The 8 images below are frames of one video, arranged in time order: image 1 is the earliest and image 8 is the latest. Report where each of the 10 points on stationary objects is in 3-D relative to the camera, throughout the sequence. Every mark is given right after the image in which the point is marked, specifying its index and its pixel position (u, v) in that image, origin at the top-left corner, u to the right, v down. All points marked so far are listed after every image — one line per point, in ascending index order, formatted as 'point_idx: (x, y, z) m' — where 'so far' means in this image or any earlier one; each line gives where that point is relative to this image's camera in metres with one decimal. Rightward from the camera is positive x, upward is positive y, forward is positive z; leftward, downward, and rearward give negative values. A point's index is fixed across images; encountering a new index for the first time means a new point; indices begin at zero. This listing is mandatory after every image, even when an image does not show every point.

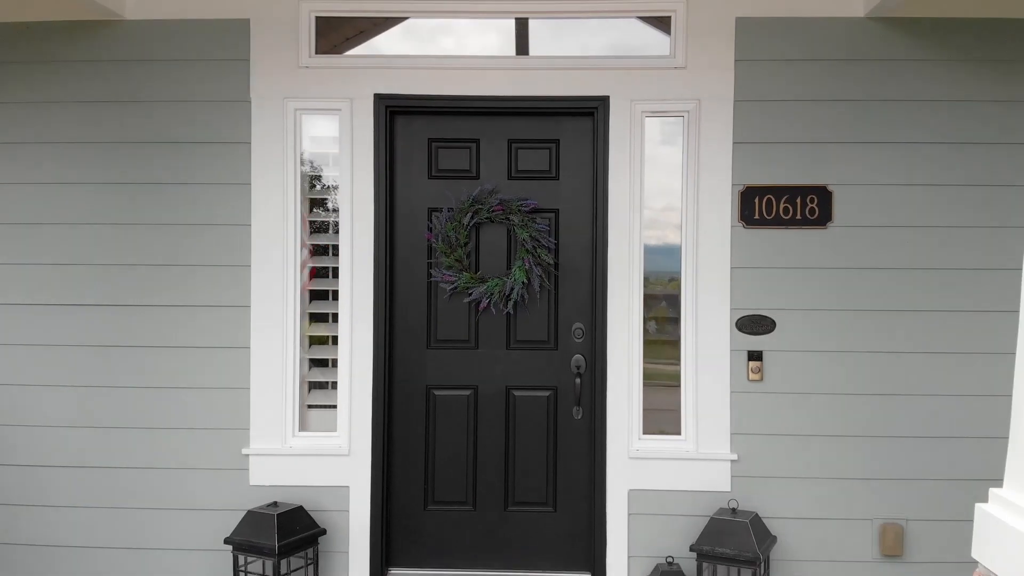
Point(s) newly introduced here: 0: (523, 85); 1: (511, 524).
0: (0.0, +0.4, +3.0) m
1: (0.0, -0.5, +3.1) m
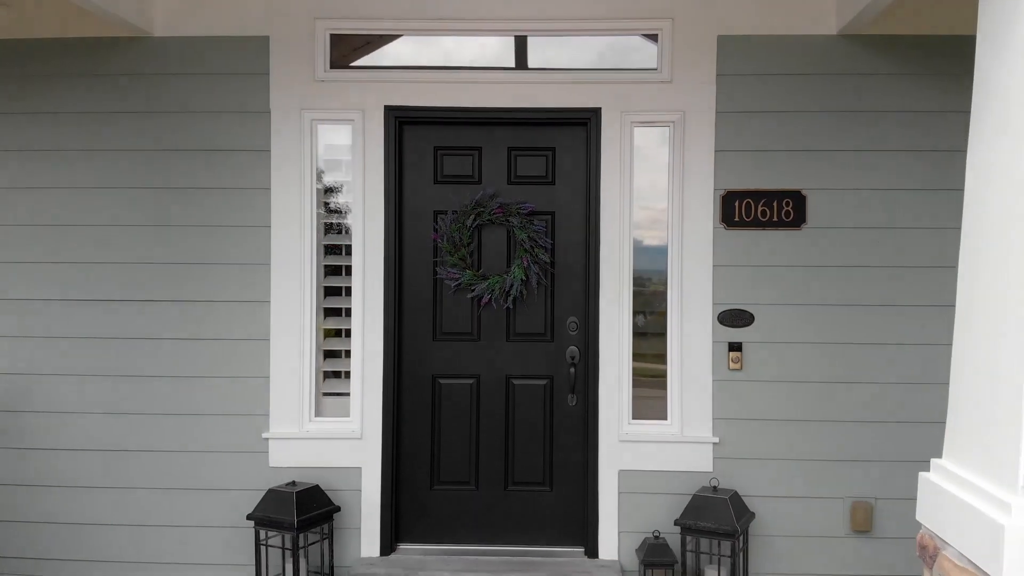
0: (0.0, +0.4, +3.2) m
1: (0.0, -0.5, +3.3) m
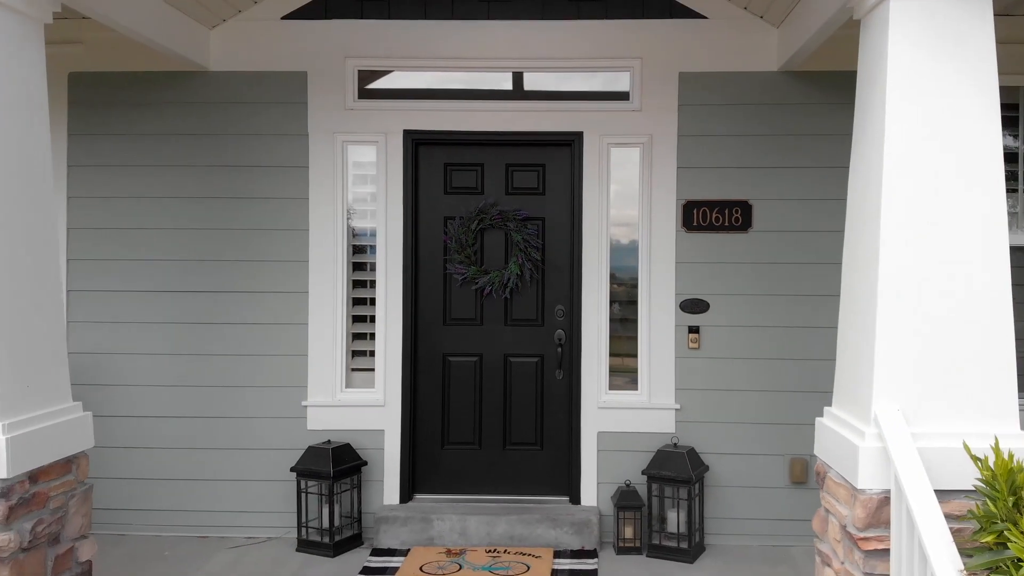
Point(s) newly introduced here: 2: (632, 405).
0: (0.0, +0.4, +3.9) m
1: (0.0, -0.4, +4.0) m
2: (+0.3, -0.3, +3.8) m
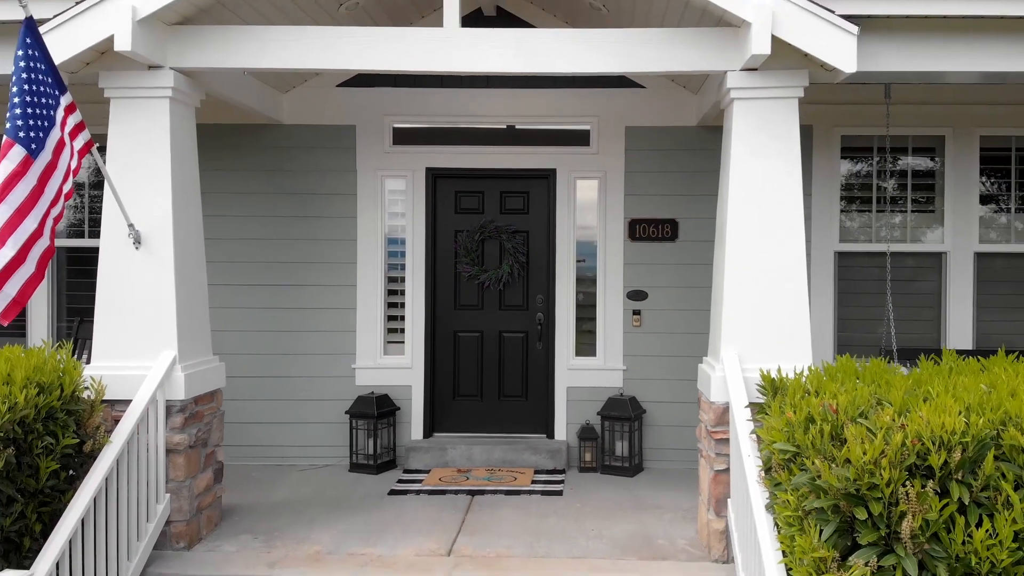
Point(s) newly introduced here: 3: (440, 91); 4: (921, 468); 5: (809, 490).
0: (0.0, +0.4, +5.3) m
1: (0.0, -0.4, +5.4) m
2: (+0.3, -0.3, +5.3) m
3: (-0.2, +0.7, +5.3) m
4: (+0.7, -0.3, +2.5) m
5: (+0.5, -0.3, +2.6) m
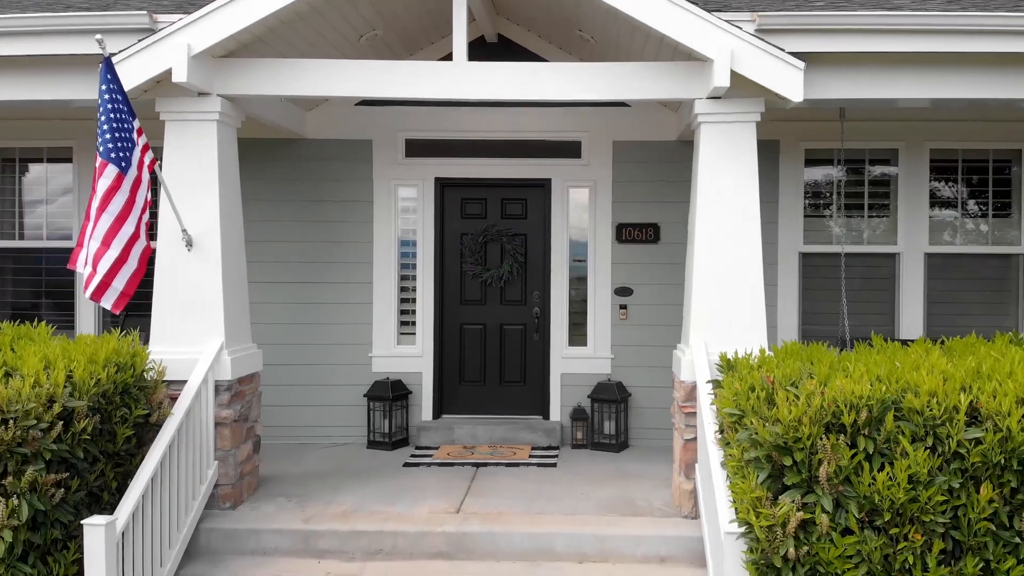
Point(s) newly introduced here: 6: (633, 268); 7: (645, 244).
0: (0.0, +0.4, +5.9) m
1: (0.0, -0.4, +6.0) m
2: (+0.3, -0.3, +5.9) m
3: (-0.2, +0.7, +5.9) m
4: (+0.7, -0.3, +3.1) m
5: (+0.5, -0.3, +3.2) m
6: (+0.5, +0.1, +5.9) m
7: (+0.5, +0.2, +5.9) m
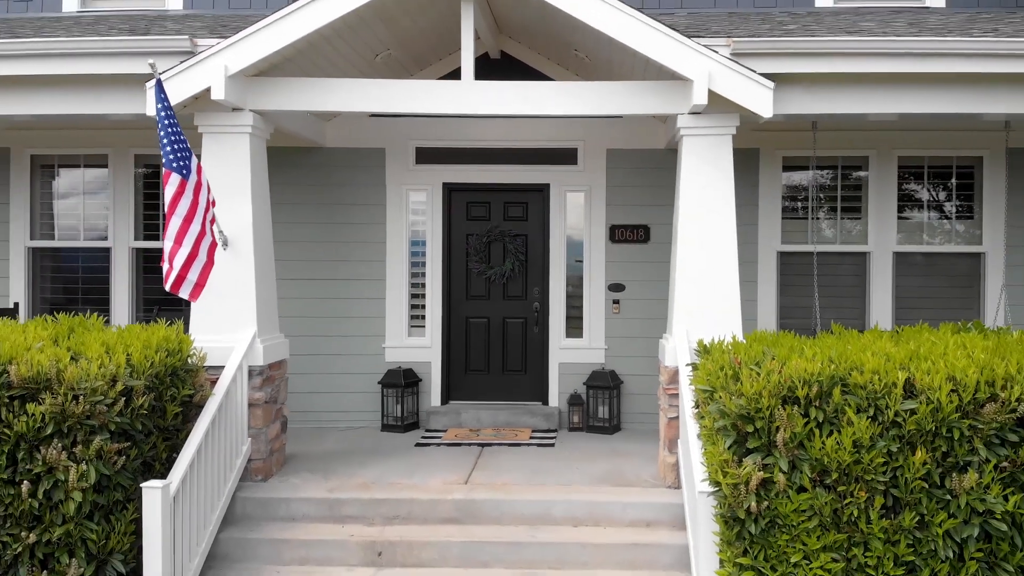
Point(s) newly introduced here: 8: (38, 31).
0: (0.0, +0.5, +6.5) m
1: (0.0, -0.4, +6.6) m
2: (+0.3, -0.2, +6.4) m
3: (-0.2, +0.7, +6.5) m
4: (+0.7, -0.3, +3.6) m
5: (+0.5, -0.3, +3.8) m
6: (+0.5, +0.1, +6.4) m
7: (+0.5, +0.2, +6.4) m
8: (-1.8, +1.0, +6.0) m
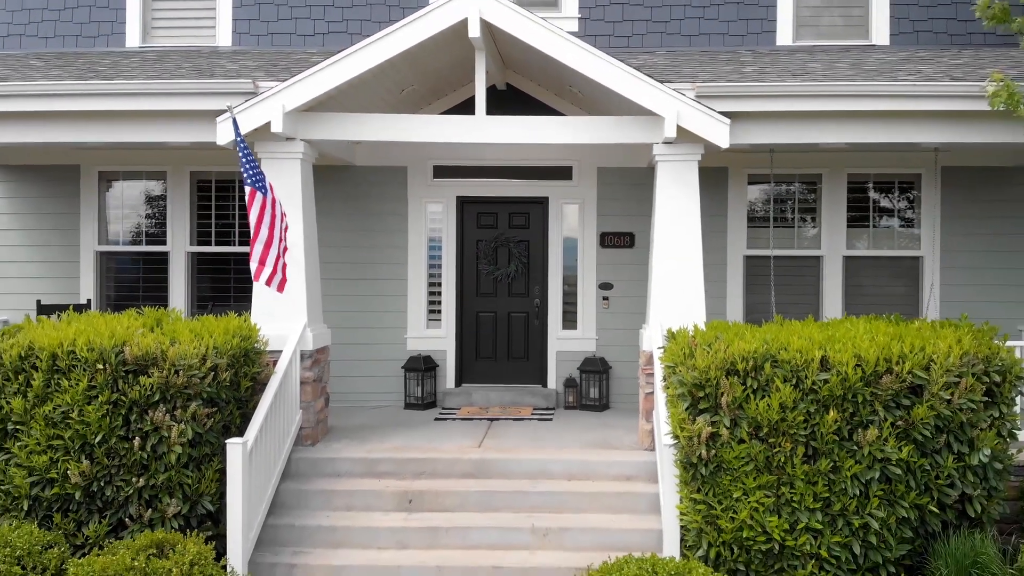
0: (0.0, +0.5, +7.5) m
1: (0.0, -0.4, +7.6) m
2: (+0.3, -0.2, +7.5) m
3: (-0.2, +0.7, +7.5) m
4: (+0.7, -0.3, +4.7) m
5: (+0.5, -0.3, +4.8) m
6: (+0.5, +0.1, +7.5) m
7: (+0.5, +0.2, +7.5) m
8: (-1.8, +1.0, +7.0) m
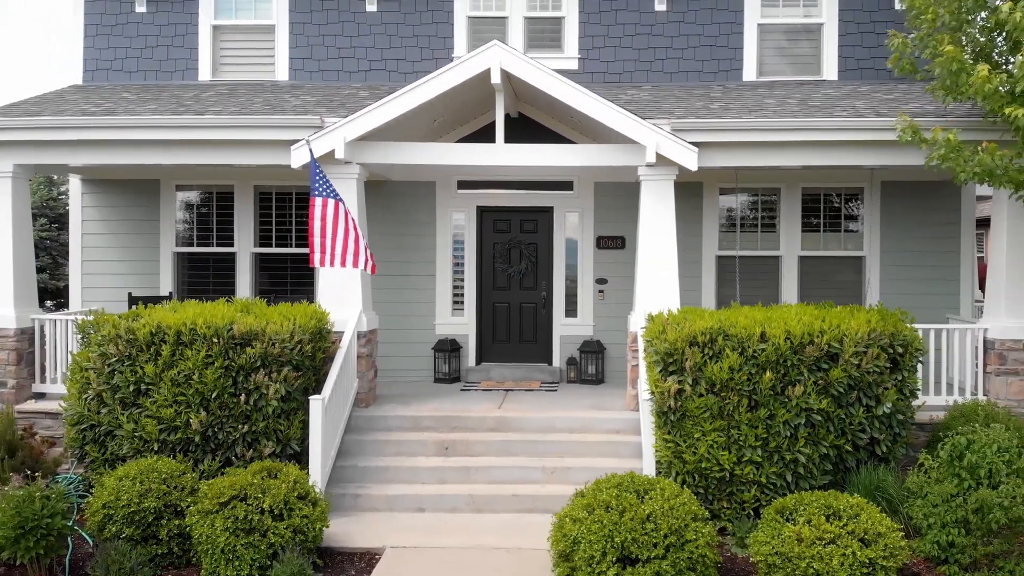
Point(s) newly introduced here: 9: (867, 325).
0: (+0.1, +0.5, +9.1) m
1: (+0.1, -0.4, +9.2) m
2: (+0.4, -0.2, +9.1) m
3: (-0.2, +0.7, +9.1) m
4: (+0.8, -0.2, +6.3) m
5: (+0.6, -0.3, +6.4) m
6: (+0.6, +0.1, +9.1) m
7: (+0.6, +0.2, +9.0) m
8: (-1.7, +1.0, +8.6) m
9: (+1.5, -0.2, +6.3) m
